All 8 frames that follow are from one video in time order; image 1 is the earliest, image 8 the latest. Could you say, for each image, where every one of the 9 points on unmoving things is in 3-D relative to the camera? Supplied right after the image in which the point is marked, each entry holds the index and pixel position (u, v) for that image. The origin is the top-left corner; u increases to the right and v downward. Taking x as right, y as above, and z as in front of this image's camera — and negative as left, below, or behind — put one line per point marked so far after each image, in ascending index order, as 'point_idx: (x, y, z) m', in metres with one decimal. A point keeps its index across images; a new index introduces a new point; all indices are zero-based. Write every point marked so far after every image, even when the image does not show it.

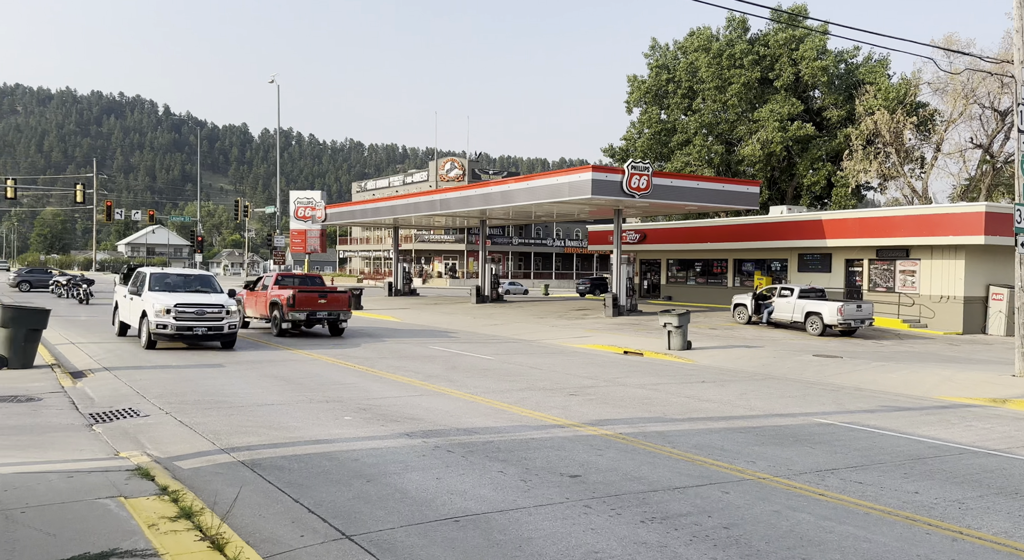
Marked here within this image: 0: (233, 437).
0: (-2.8, -1.6, +9.2) m
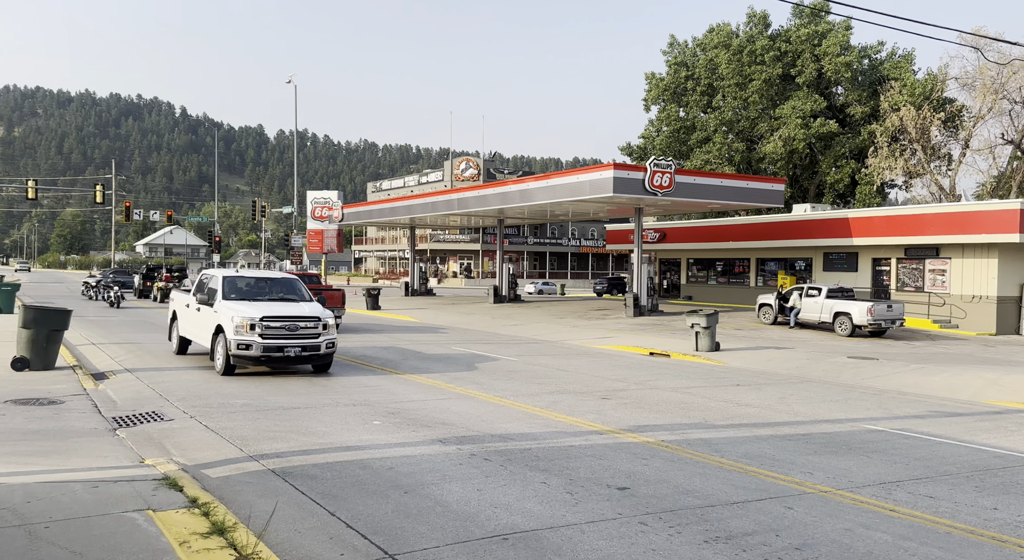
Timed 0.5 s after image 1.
0: (-2.4, -1.6, +8.9) m
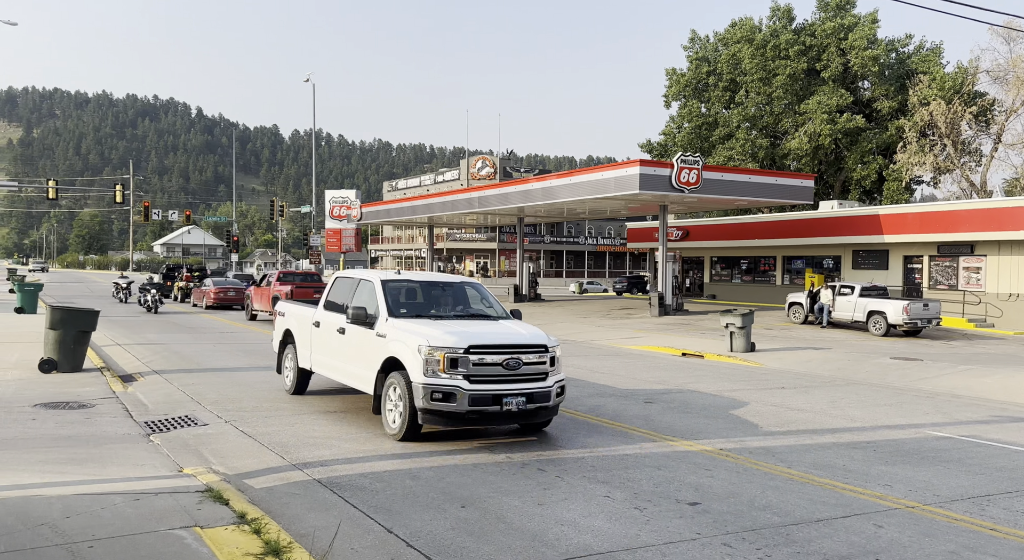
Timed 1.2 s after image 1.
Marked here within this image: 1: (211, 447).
0: (-1.9, -1.6, +8.5) m
1: (-2.9, -1.6, +9.1) m
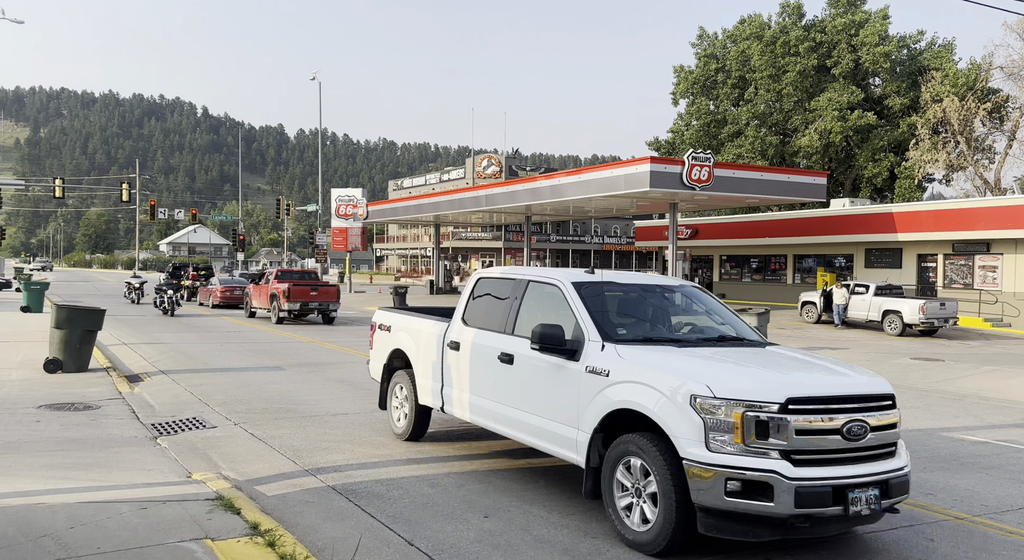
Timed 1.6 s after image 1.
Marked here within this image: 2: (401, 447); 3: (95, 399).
0: (-1.7, -1.6, +8.2) m
1: (-2.8, -1.6, +8.8) m
2: (-1.0, -1.6, +8.7) m
3: (-5.7, -1.6, +12.7) m
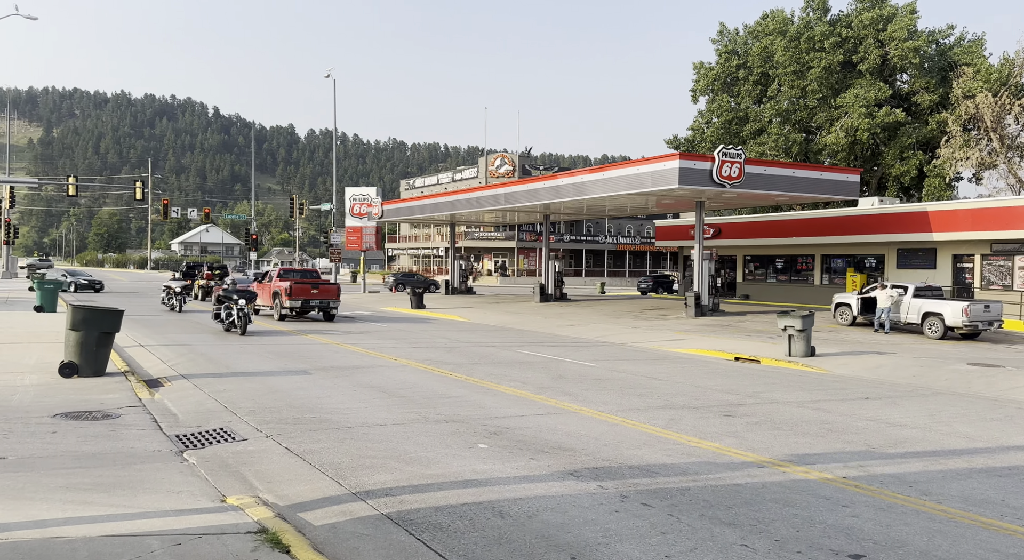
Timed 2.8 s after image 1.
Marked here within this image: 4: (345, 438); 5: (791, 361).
0: (-1.2, -1.6, +7.4) m
1: (-2.2, -1.6, +8.0) m
2: (-0.5, -1.6, +7.9) m
3: (-5.2, -1.6, +12.0) m
4: (-1.7, -1.6, +9.3) m
5: (+5.7, -1.6, +18.9) m
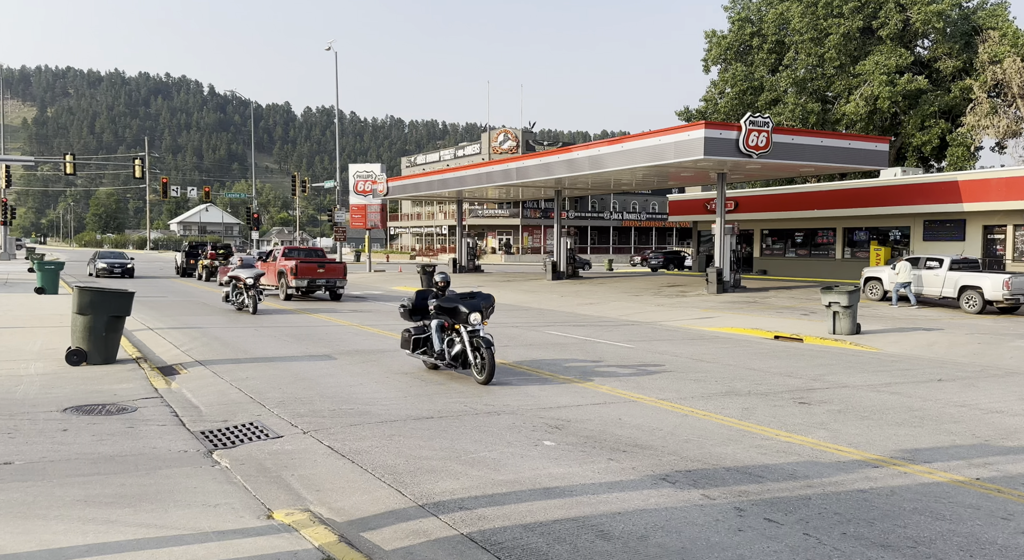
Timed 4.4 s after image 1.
0: (-0.6, -1.4, +6.5) m
1: (-1.6, -1.5, +7.1) m
2: (+0.1, -1.4, +6.9) m
3: (-4.6, -1.4, +11.0) m
4: (-1.1, -1.4, +8.3) m
5: (+6.3, -1.1, +18.0) m
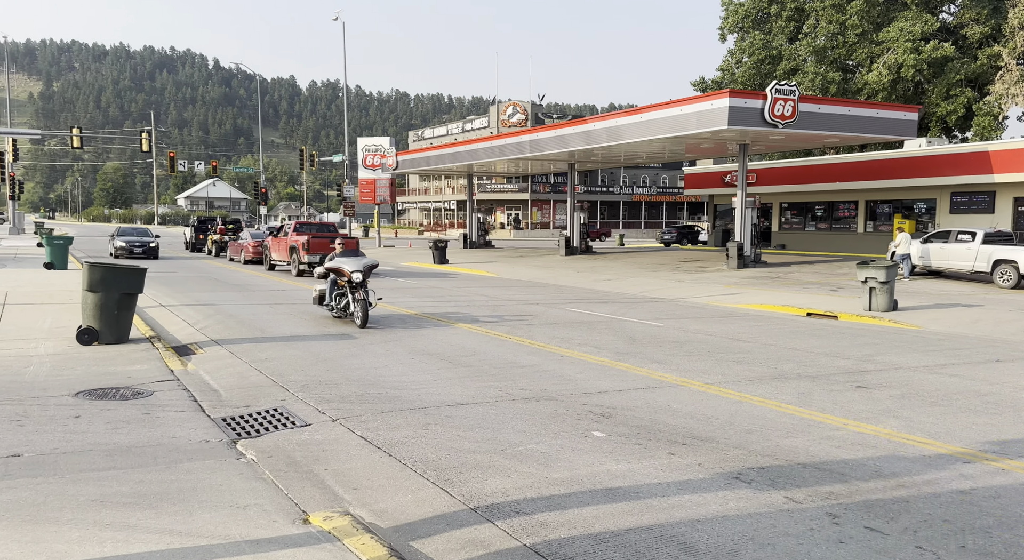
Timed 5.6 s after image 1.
0: (-0.3, -1.3, +5.9) m
1: (-1.3, -1.3, +6.5) m
2: (+0.5, -1.3, +6.4) m
3: (-4.2, -1.2, +10.5) m
4: (-0.7, -1.2, +7.7) m
5: (+6.7, -0.7, +17.3) m
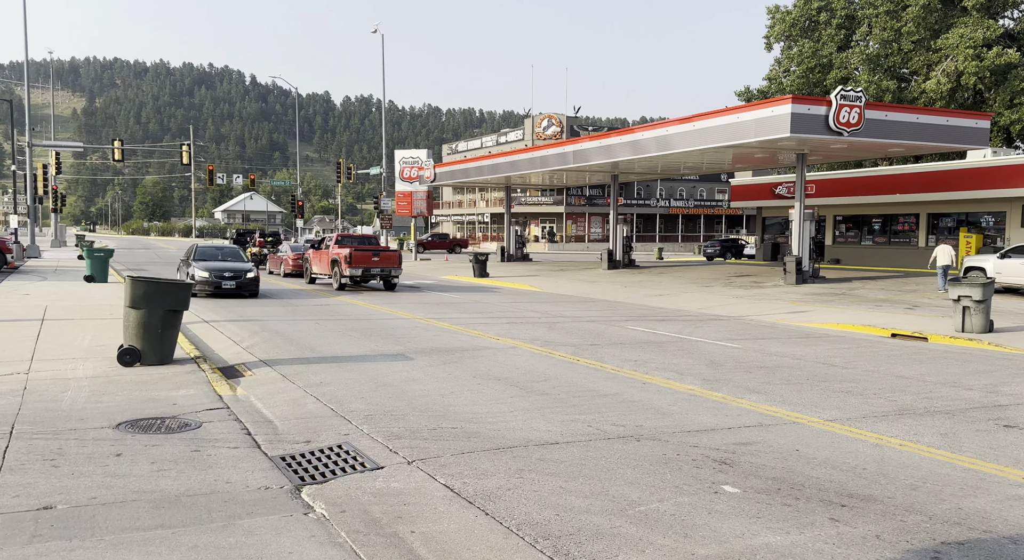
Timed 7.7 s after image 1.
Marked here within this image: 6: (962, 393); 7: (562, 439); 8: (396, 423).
0: (+0.5, -1.4, +4.8) m
1: (-0.5, -1.5, +5.4) m
2: (+1.2, -1.4, +5.2) m
3: (-3.3, -1.3, +9.5) m
4: (+0.1, -1.4, +6.6) m
5: (+7.9, -1.0, +15.9) m
6: (+4.8, -1.2, +9.9) m
7: (+0.4, -1.3, +7.9) m
8: (-1.1, -1.3, +8.5) m
